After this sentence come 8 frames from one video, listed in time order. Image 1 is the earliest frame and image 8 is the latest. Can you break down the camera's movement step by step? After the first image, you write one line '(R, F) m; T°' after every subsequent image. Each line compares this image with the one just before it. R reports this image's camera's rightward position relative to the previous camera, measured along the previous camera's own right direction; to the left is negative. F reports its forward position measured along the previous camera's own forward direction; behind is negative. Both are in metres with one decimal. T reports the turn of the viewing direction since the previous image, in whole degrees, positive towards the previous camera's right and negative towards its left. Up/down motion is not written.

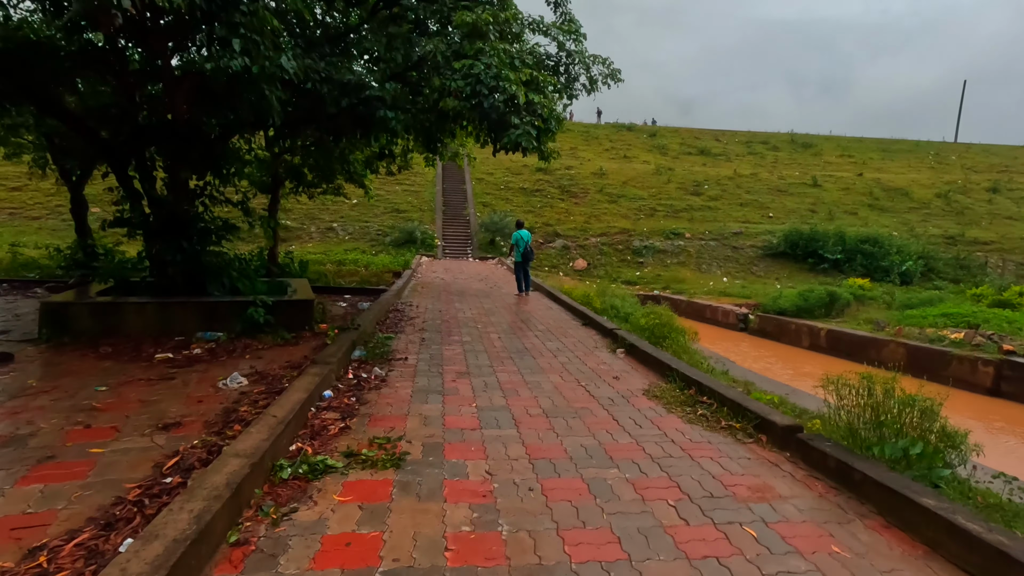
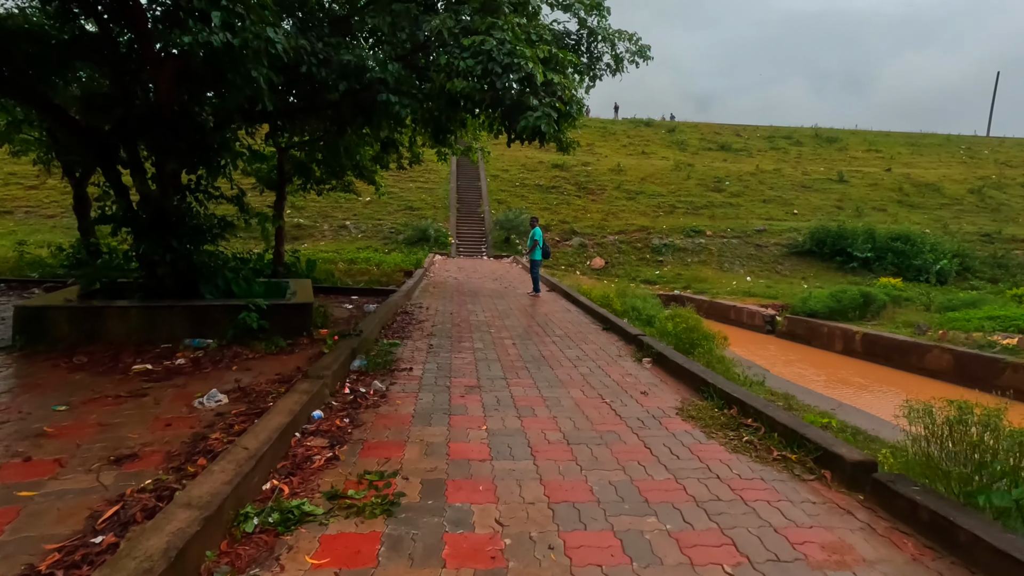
(0.0, +0.5) m; -2°
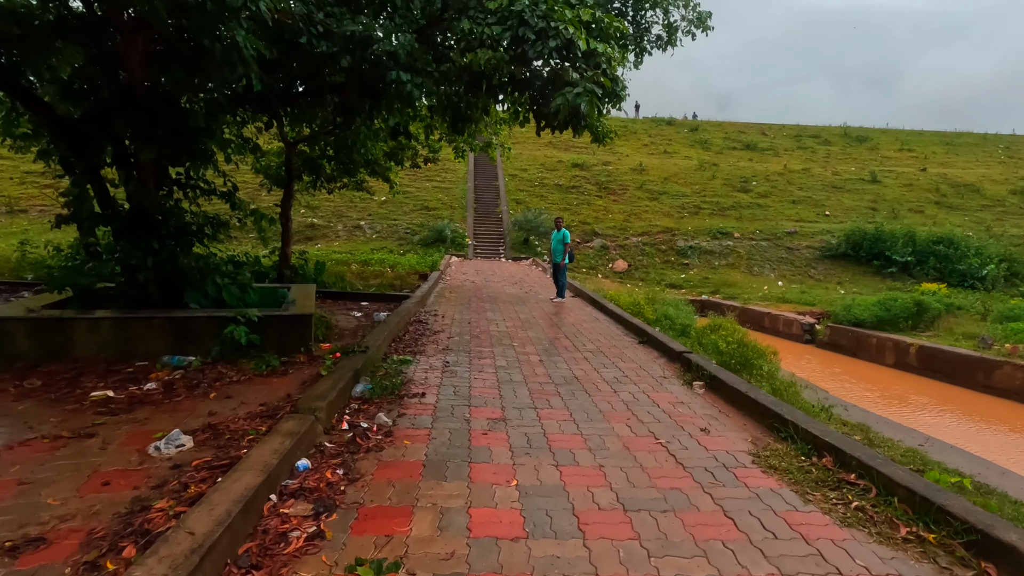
(-0.1, +0.8) m; -2°
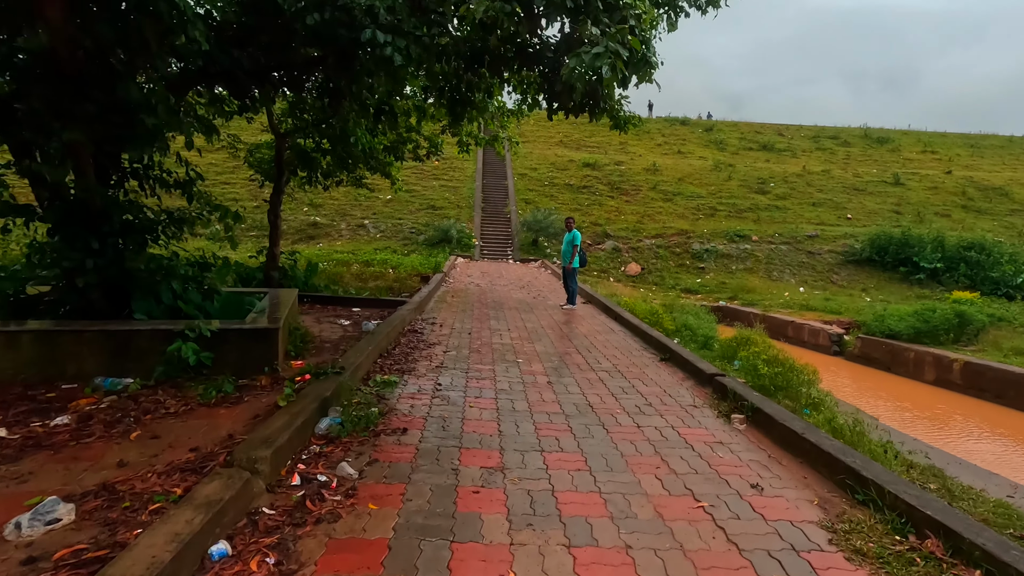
(0.0, +0.8) m; -1°
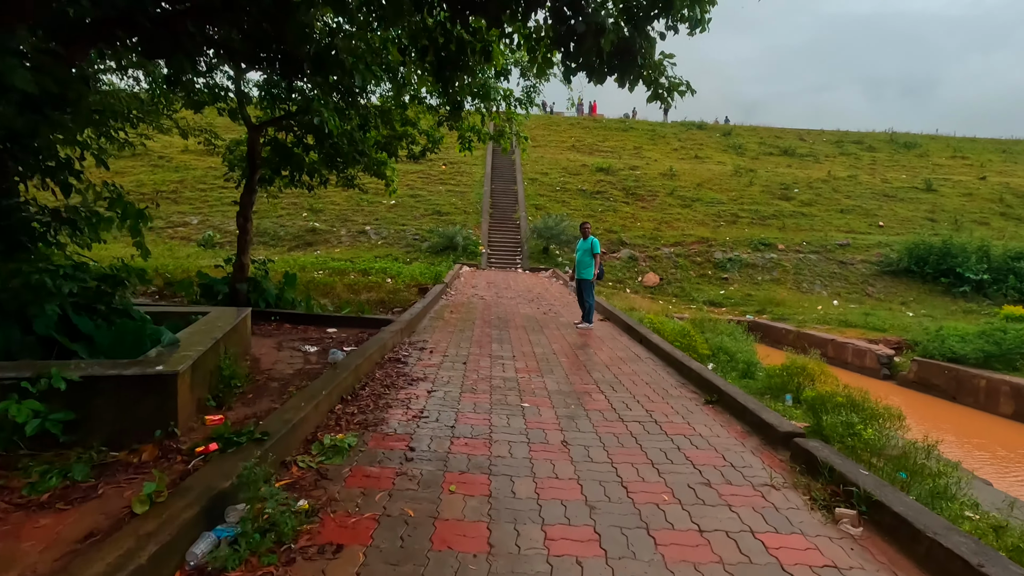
(+0.1, +1.3) m; -1°
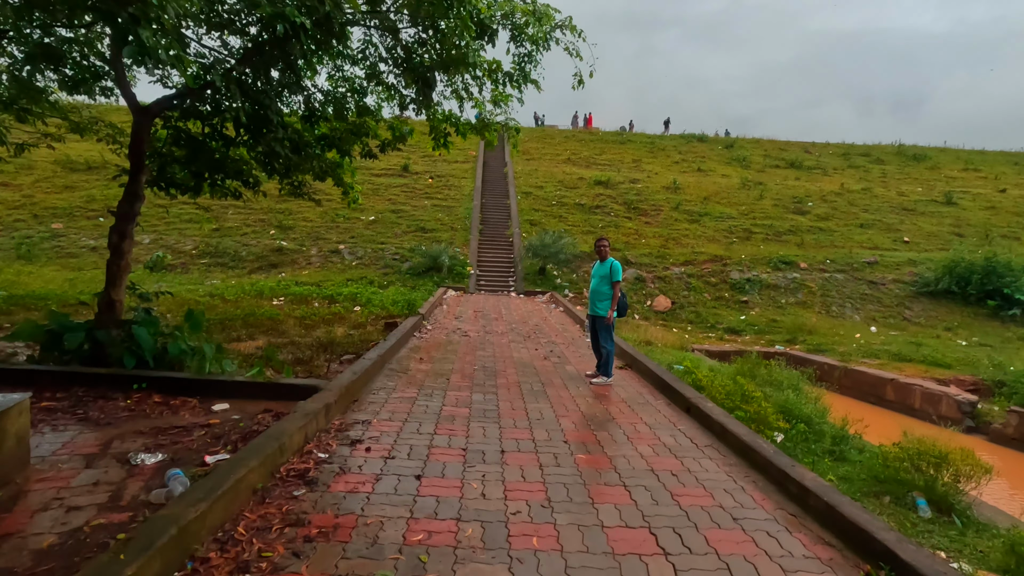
(+0.1, +2.2) m; +1°
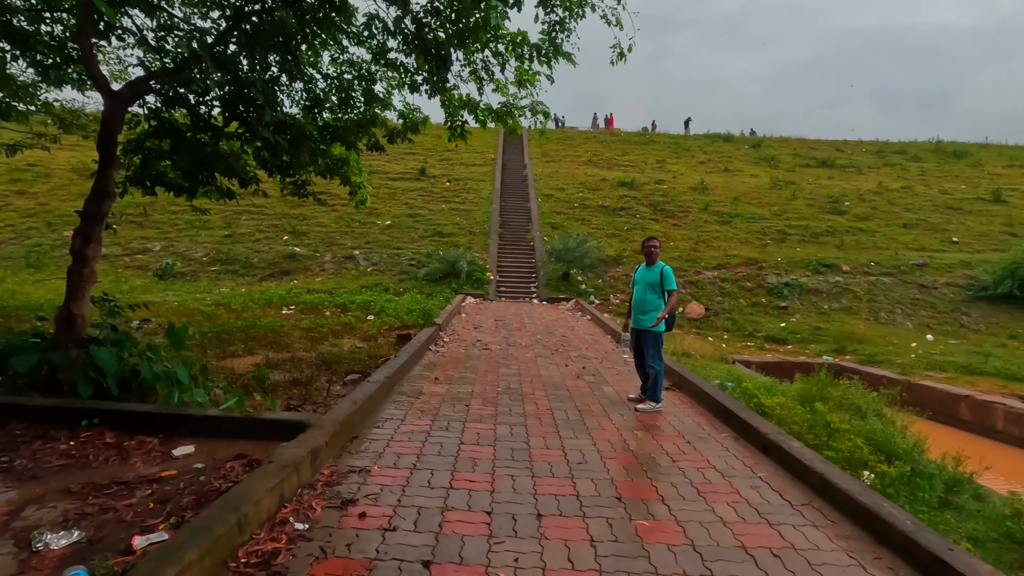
(-0.1, +0.9) m; -2°
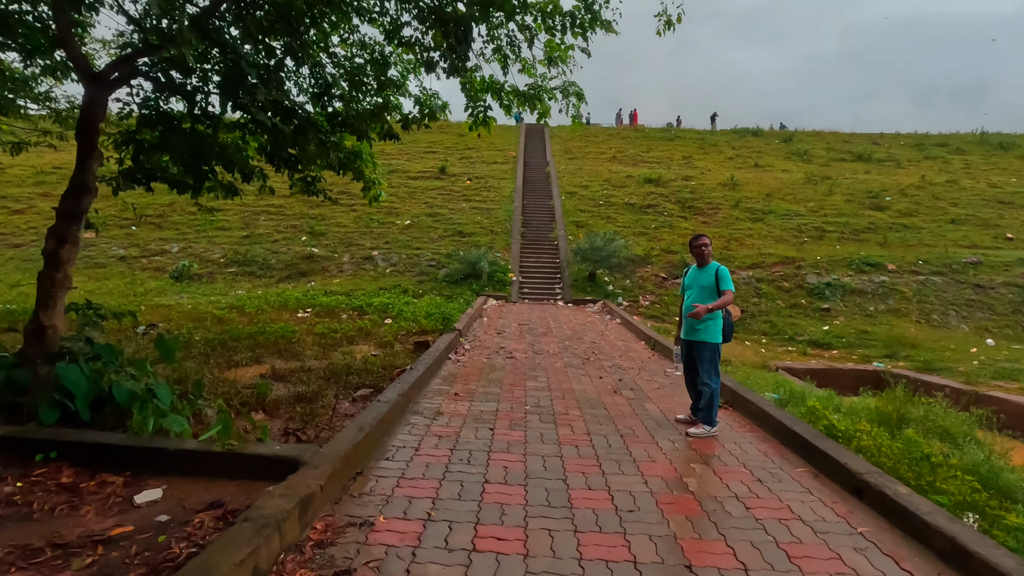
(-0.1, +0.7) m; -2°
